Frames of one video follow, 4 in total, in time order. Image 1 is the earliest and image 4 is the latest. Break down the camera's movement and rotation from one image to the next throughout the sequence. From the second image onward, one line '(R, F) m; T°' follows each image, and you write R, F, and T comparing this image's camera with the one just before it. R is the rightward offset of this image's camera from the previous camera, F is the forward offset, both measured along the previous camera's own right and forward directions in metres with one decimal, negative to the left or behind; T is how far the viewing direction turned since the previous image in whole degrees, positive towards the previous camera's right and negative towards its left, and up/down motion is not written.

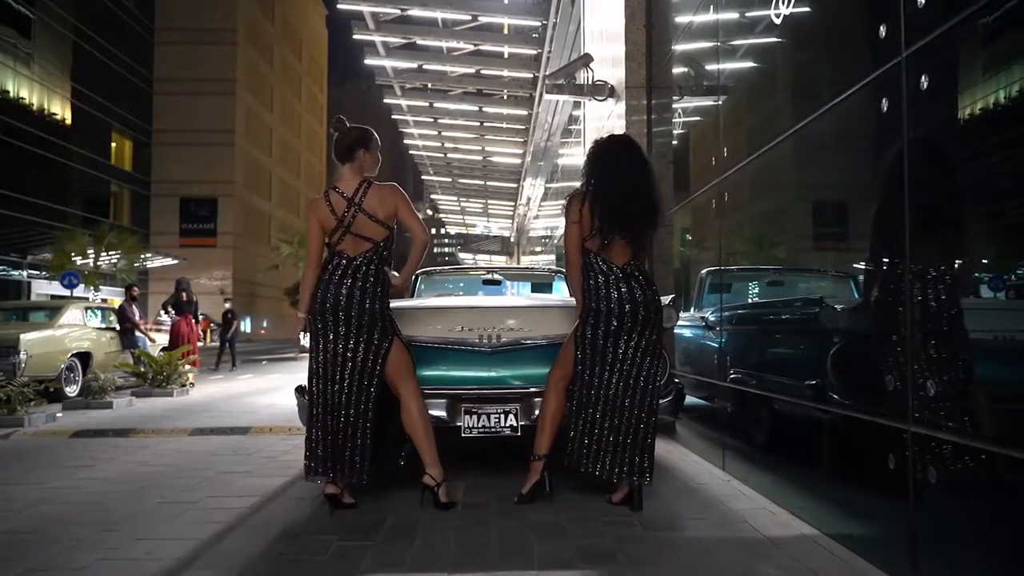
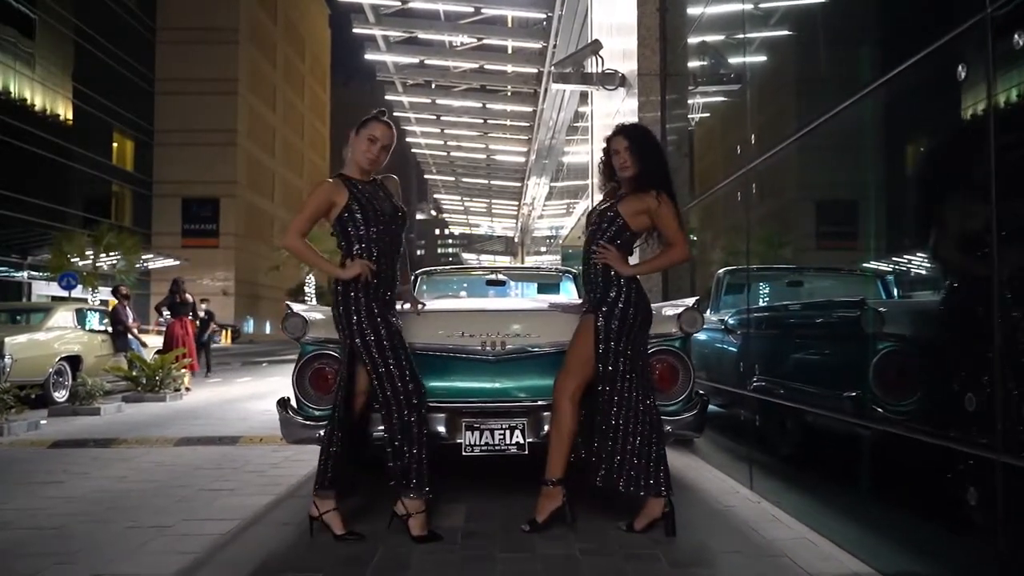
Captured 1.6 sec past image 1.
(0.0, +0.4) m; 0°
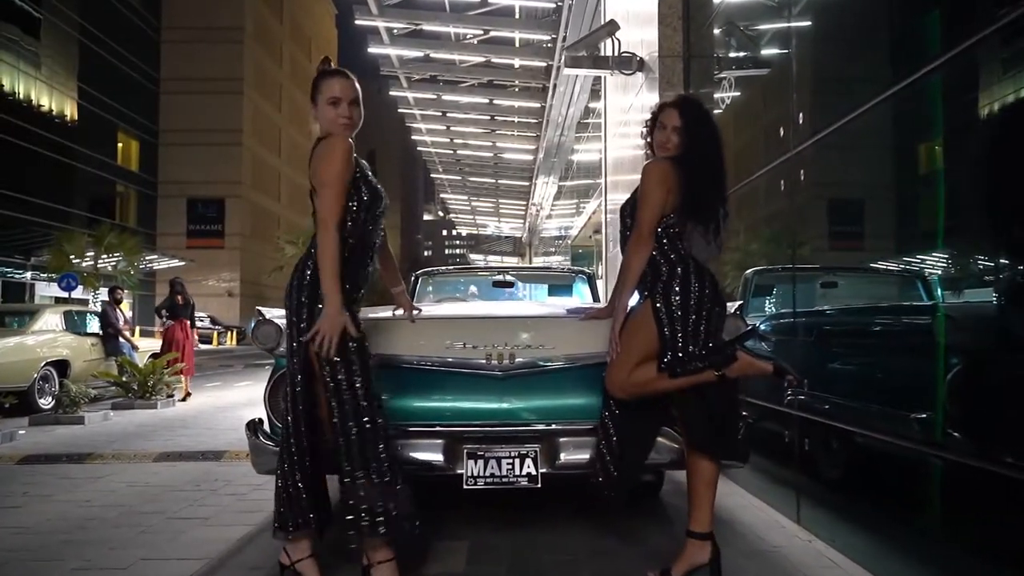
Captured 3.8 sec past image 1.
(0.0, +0.6) m; -1°
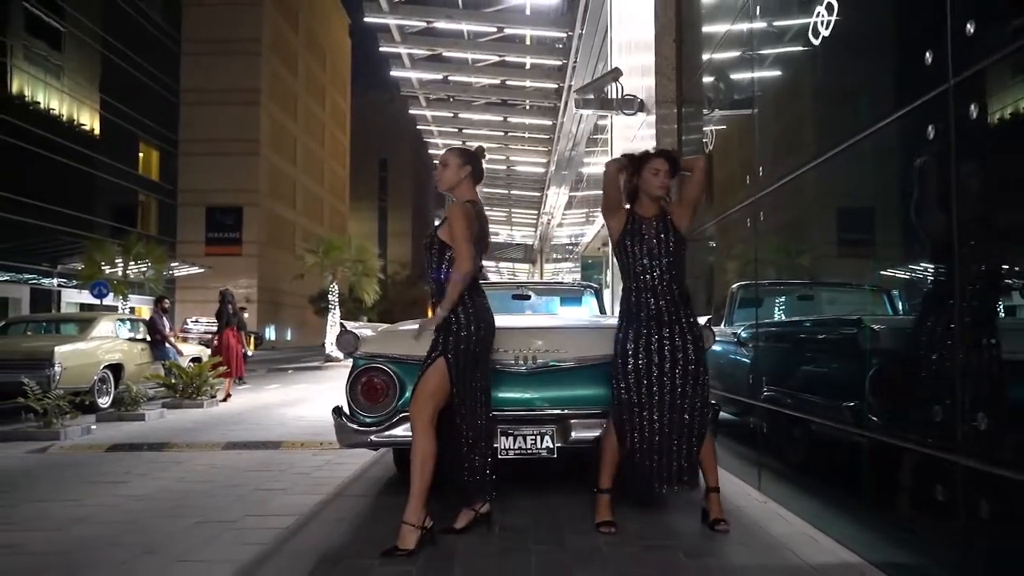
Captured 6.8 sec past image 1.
(-0.1, -1.1) m; -1°
